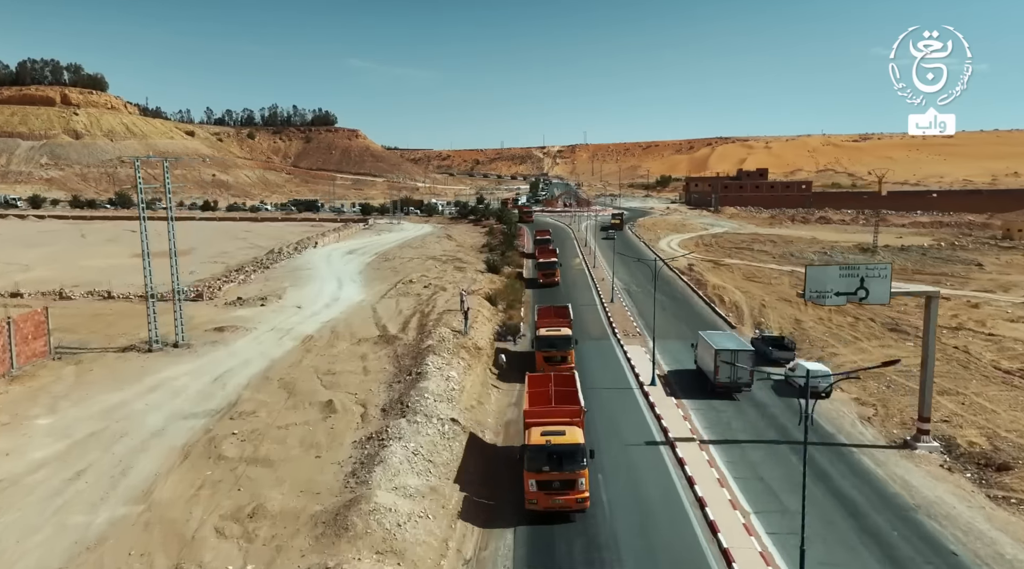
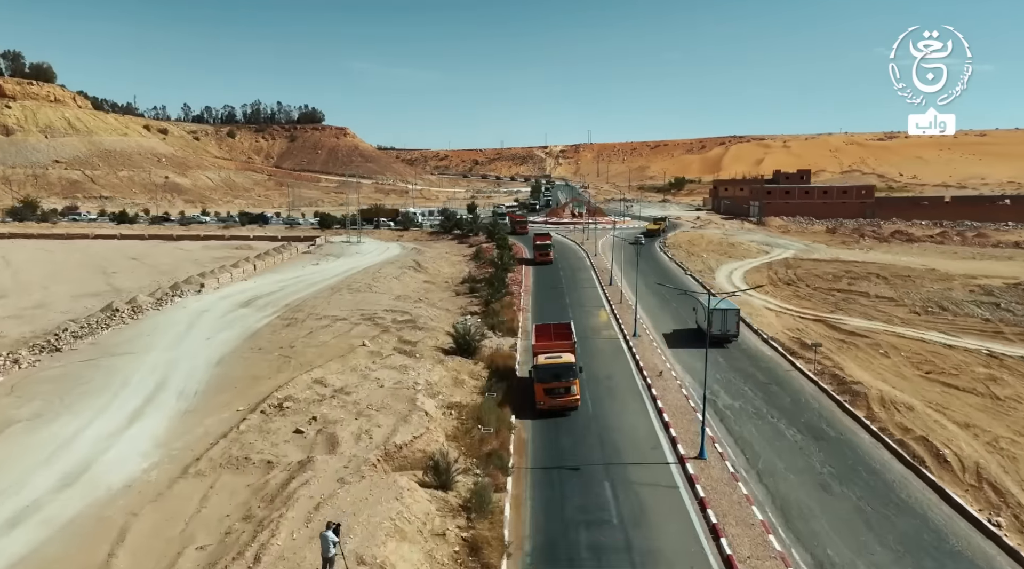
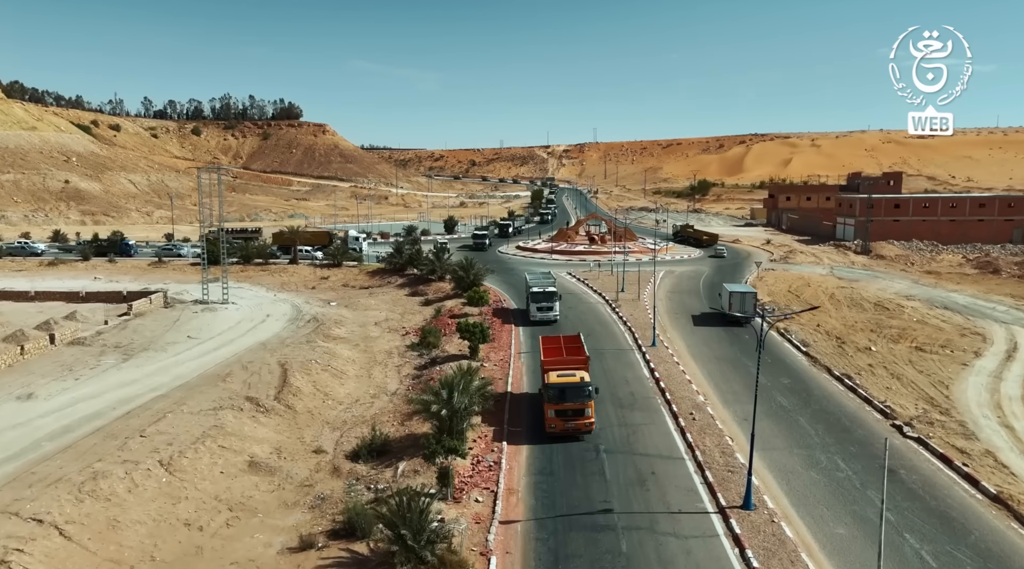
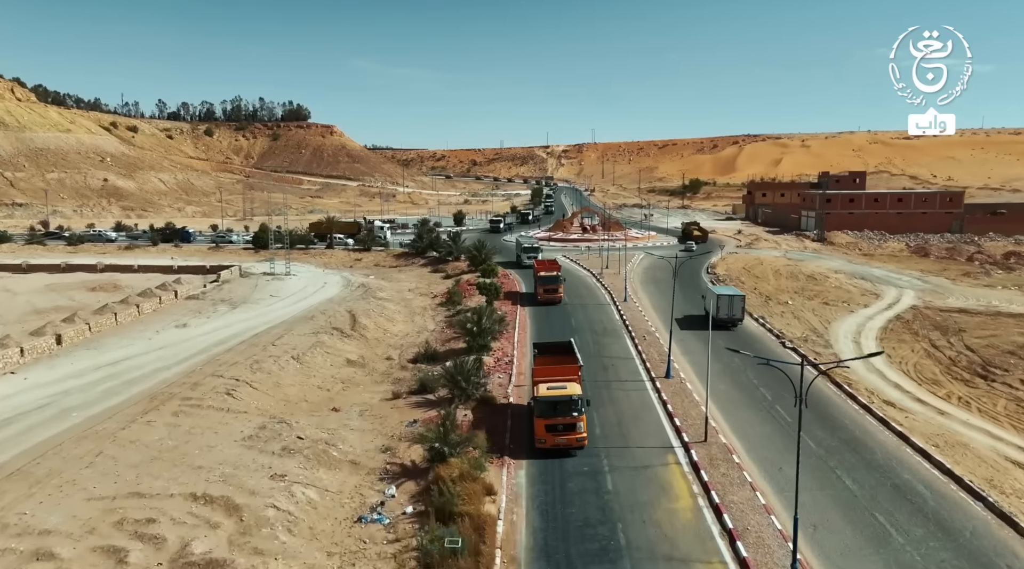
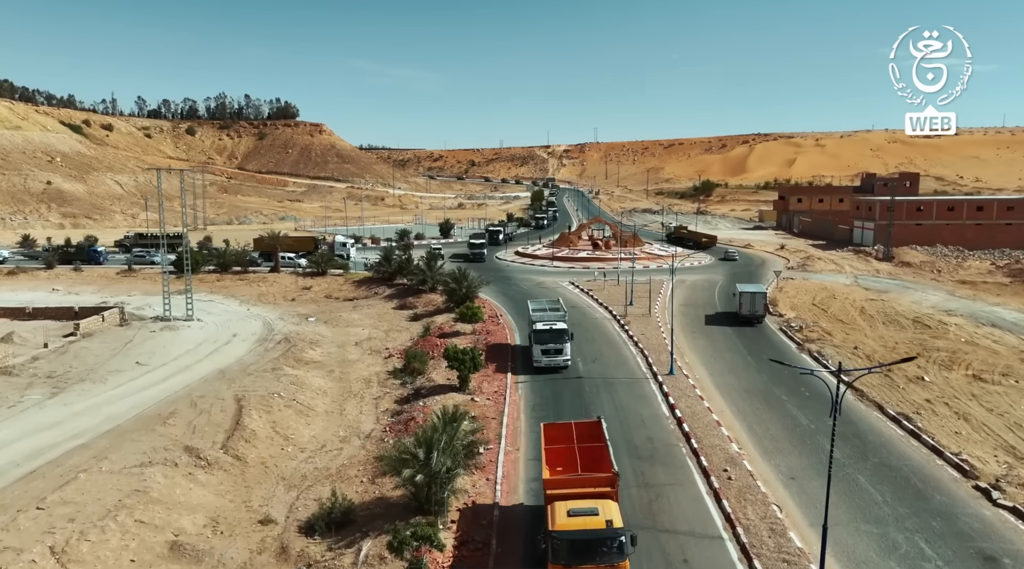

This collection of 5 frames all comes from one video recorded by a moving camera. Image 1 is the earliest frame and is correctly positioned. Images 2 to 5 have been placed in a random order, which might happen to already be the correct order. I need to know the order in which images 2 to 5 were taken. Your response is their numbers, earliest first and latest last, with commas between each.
2, 4, 3, 5
